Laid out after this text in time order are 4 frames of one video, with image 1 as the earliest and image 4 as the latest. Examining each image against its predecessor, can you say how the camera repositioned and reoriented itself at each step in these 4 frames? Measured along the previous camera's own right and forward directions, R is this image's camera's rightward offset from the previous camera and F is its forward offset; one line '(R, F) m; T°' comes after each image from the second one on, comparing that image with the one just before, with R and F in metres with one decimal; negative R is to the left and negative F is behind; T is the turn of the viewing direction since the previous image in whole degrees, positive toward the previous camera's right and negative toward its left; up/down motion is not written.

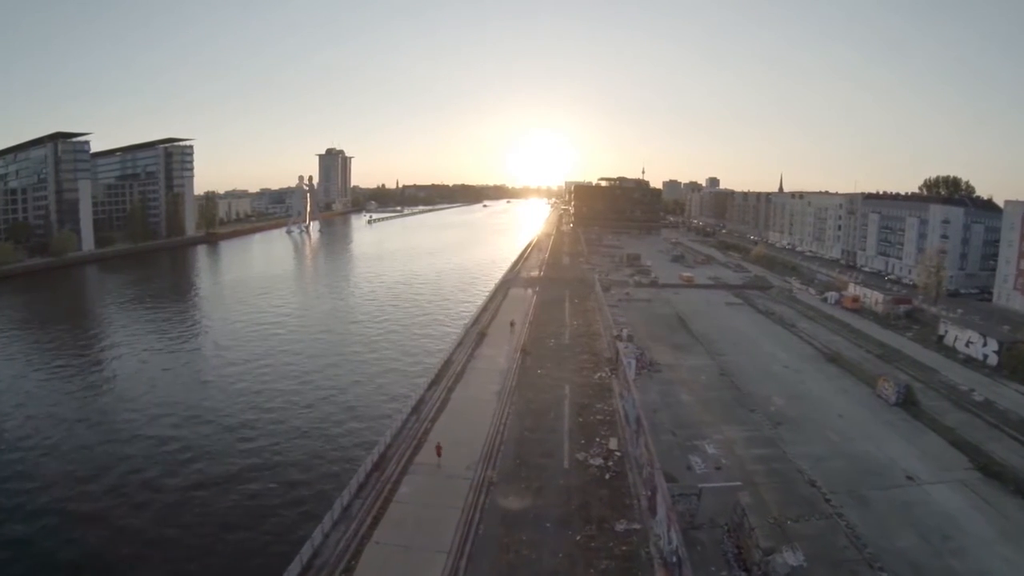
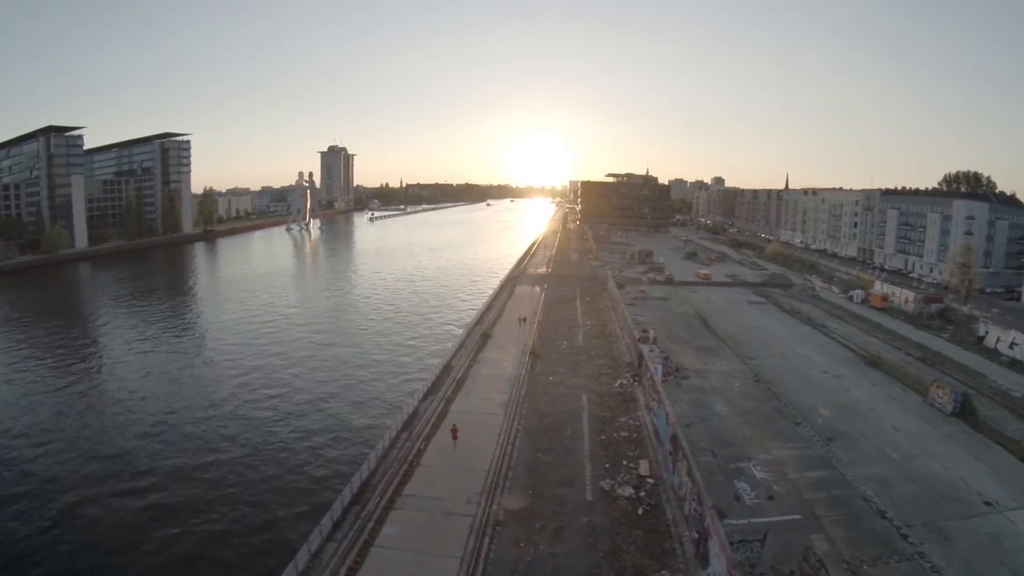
(-0.1, +2.1) m; 0°
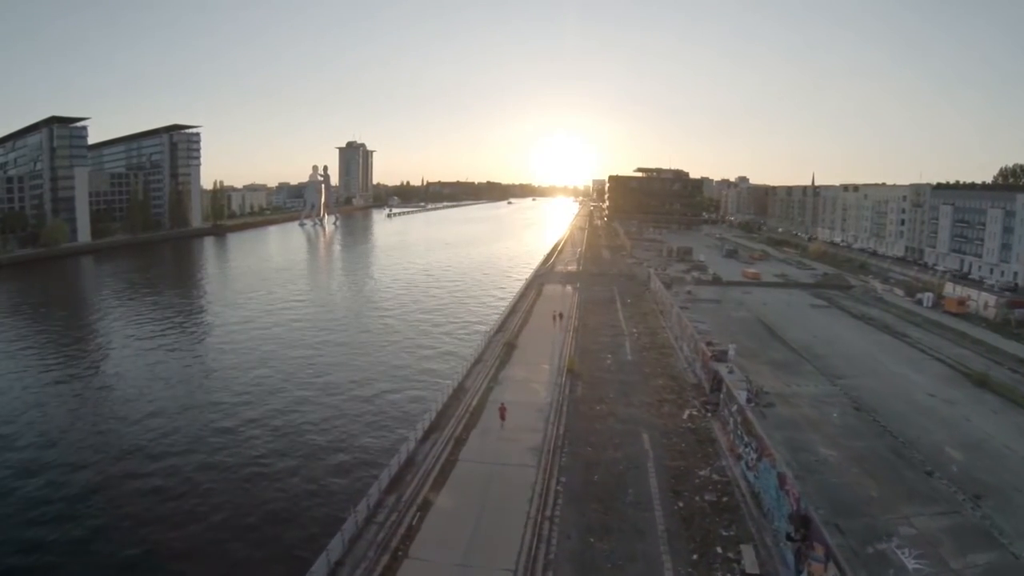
(-0.2, +3.5) m; -2°
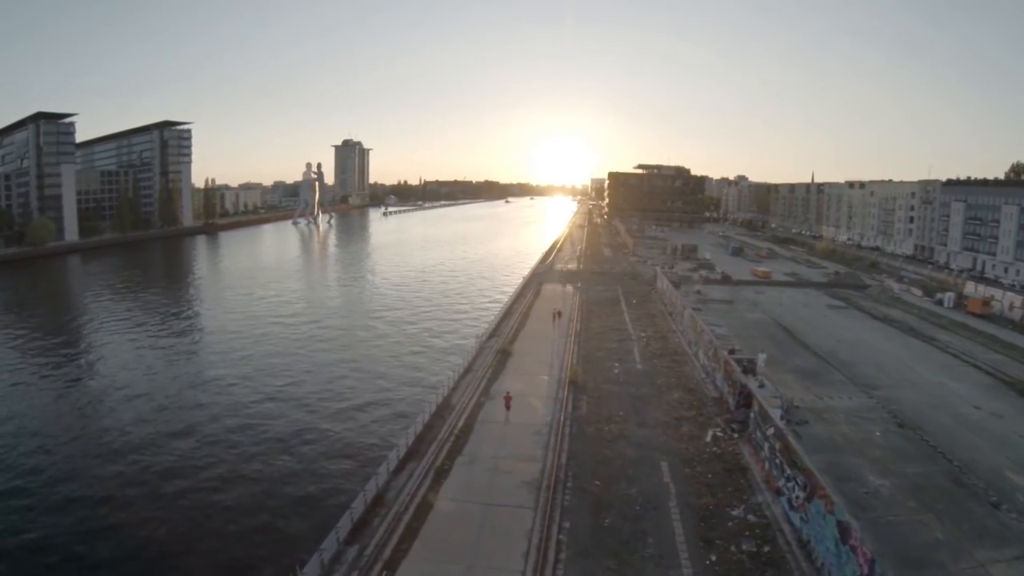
(+0.1, +1.6) m; 0°
